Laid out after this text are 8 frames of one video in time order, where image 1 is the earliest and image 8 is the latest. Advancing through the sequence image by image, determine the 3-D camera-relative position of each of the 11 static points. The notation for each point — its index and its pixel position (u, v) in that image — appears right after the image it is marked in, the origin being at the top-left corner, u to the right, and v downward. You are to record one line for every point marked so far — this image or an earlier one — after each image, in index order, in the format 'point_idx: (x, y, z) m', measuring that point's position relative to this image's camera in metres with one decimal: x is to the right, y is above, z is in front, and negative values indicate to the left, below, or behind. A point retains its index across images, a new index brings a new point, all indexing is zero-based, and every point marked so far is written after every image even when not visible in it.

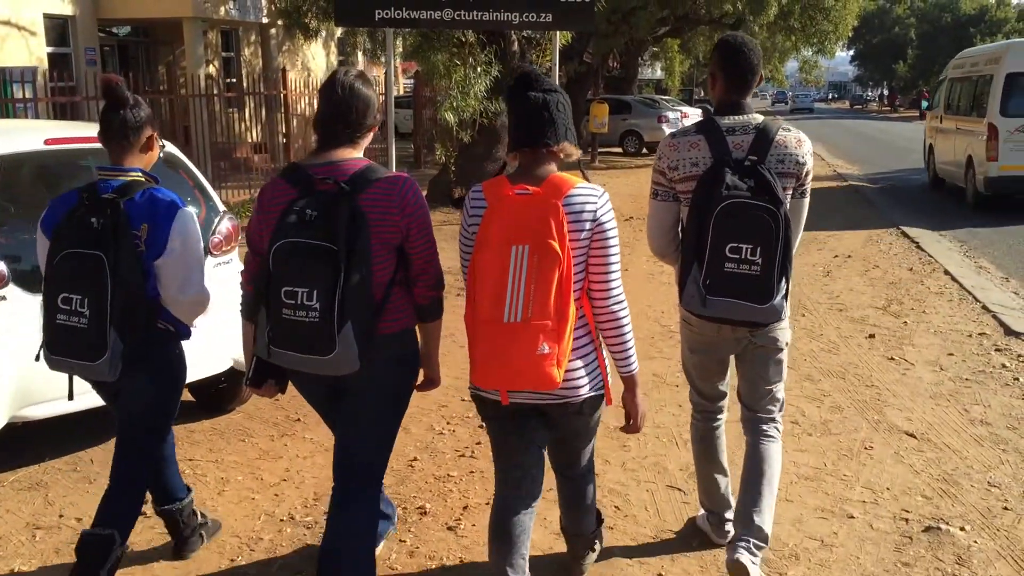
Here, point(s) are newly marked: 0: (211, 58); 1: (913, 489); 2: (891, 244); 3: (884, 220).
0: (-5.7, +4.4, +18.3) m
1: (+1.7, -0.9, +4.0) m
2: (+4.0, +0.4, +10.1) m
3: (+4.7, +0.9, +12.1) m
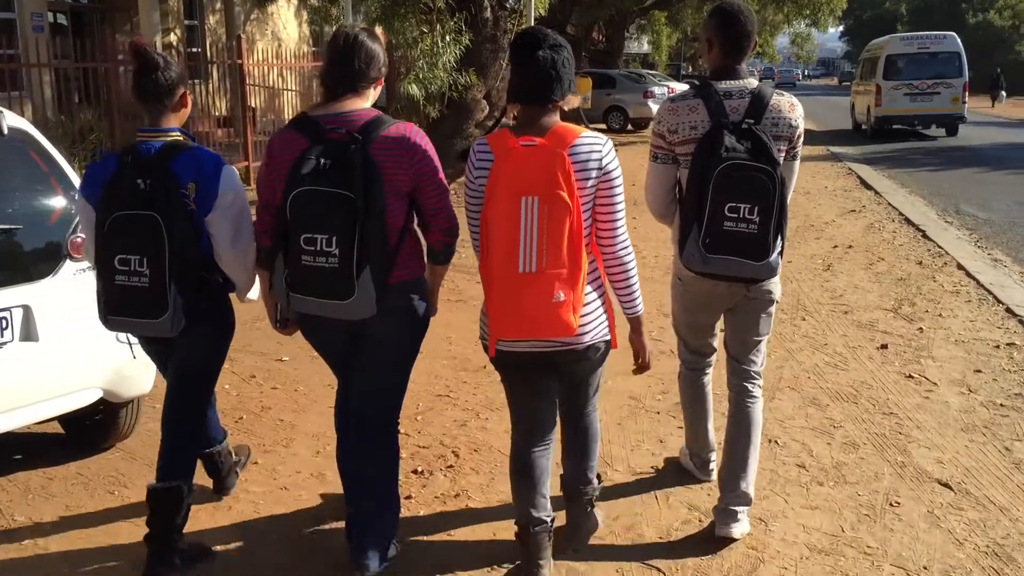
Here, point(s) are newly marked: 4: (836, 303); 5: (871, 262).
0: (-6.1, +4.7, +17.2) m
1: (+1.5, -0.9, +3.1) m
2: (+3.7, +0.5, +9.2) m
3: (+4.4, +1.0, +11.2) m
4: (+2.3, -0.1, +6.7) m
5: (+3.0, +0.2, +8.0) m
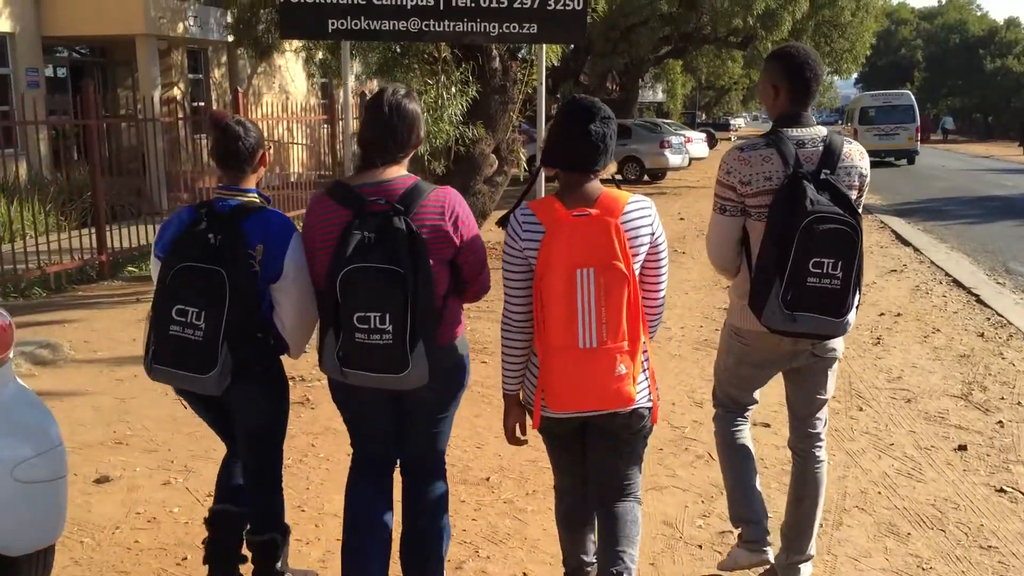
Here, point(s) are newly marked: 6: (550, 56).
0: (-5.9, +3.6, +16.7) m
1: (+1.5, -1.3, +2.2) m
2: (+3.8, -0.1, +8.4) m
3: (+4.5, +0.3, +10.3) m
4: (+2.3, -0.6, +5.8) m
5: (+3.1, -0.3, +7.1) m
6: (+0.4, +2.6, +10.5) m
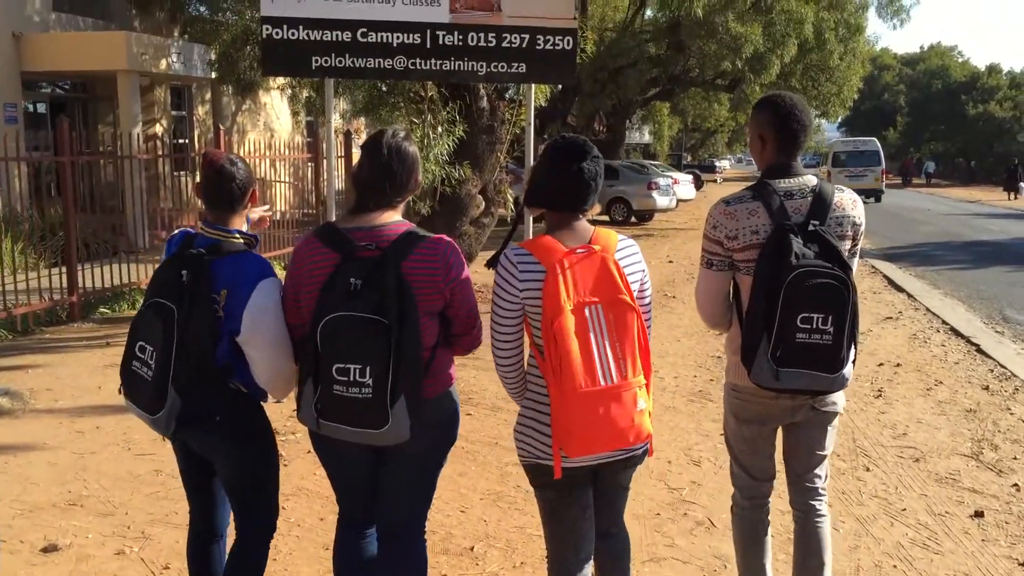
0: (-6.1, +2.9, +16.4) m
1: (+1.4, -1.4, +1.9) m
2: (+3.7, -0.5, +8.1) m
3: (+4.4, -0.2, +10.1) m
4: (+2.2, -0.9, +5.5) m
5: (+3.0, -0.7, +6.8) m
6: (+0.3, +2.1, +10.3) m
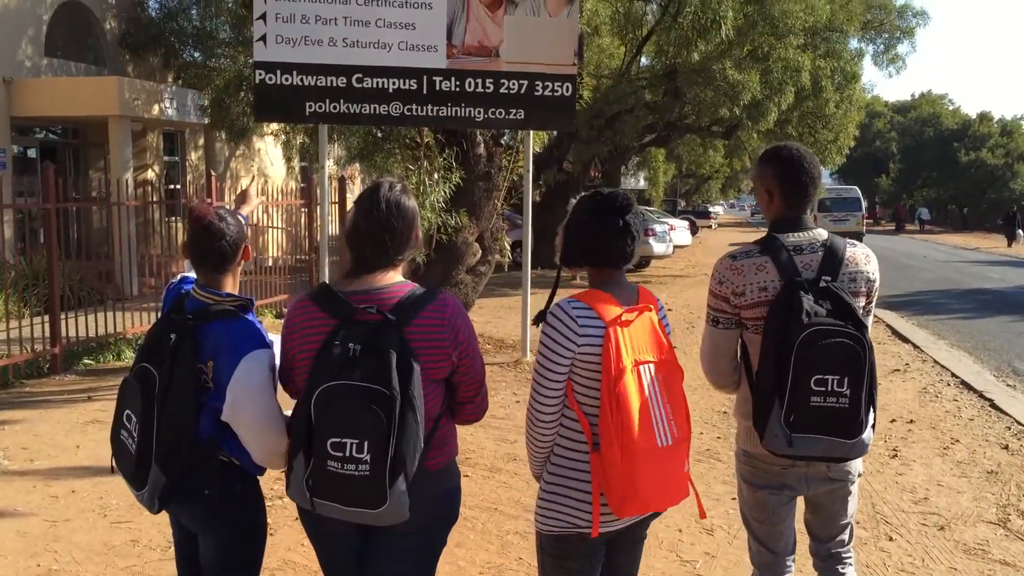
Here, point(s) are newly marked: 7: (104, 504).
0: (-6.2, +2.1, +16.2) m
1: (+1.5, -1.6, +1.6) m
2: (+3.7, -1.0, +7.8) m
3: (+4.3, -0.8, +9.9) m
4: (+2.2, -1.2, +5.2) m
5: (+3.0, -1.1, +6.5) m
6: (+0.3, +1.6, +10.2) m
7: (-2.2, -1.2, +5.2) m
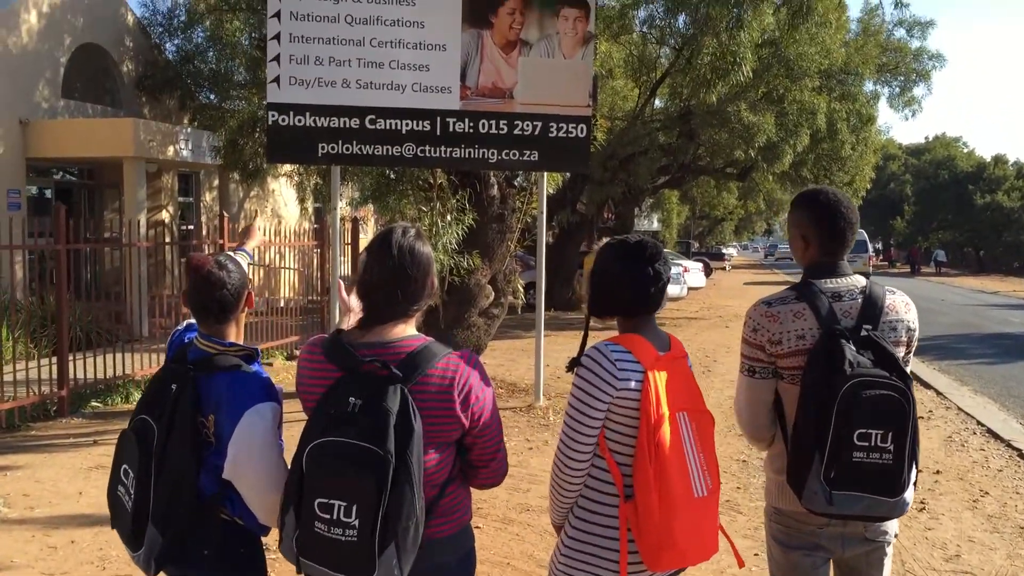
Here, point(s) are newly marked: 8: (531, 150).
0: (-6.0, +1.4, +16.2) m
1: (+1.5, -1.6, +1.4) m
2: (+3.8, -1.3, +7.6) m
3: (+4.5, -1.2, +9.6) m
4: (+2.3, -1.5, +5.0) m
5: (+3.1, -1.4, +6.3) m
6: (+0.4, +1.1, +10.1) m
7: (-2.2, -1.4, +5.0) m
8: (+0.2, +1.0, +7.3) m
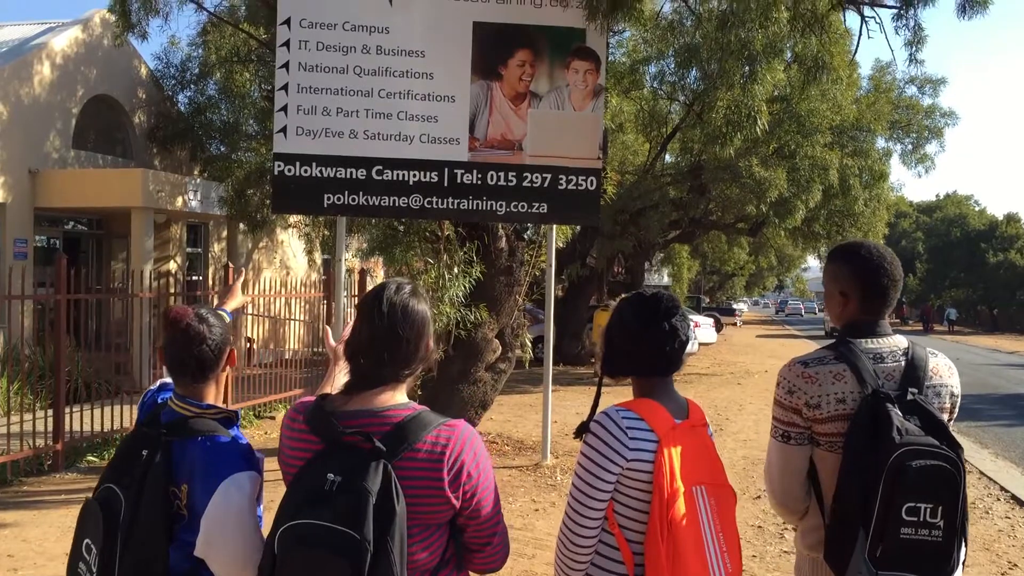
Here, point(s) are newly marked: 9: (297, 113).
0: (-5.8, +0.6, +16.2) m
1: (+1.5, -1.7, +1.1) m
2: (+3.8, -1.8, +7.3) m
3: (+4.5, -1.8, +9.3) m
4: (+2.3, -1.8, +4.7) m
5: (+3.1, -1.8, +6.0) m
6: (+0.5, +0.5, +9.9) m
7: (-2.1, -1.7, +4.8) m
8: (+0.2, +0.6, +7.2) m
9: (-1.5, +1.3, +6.8) m
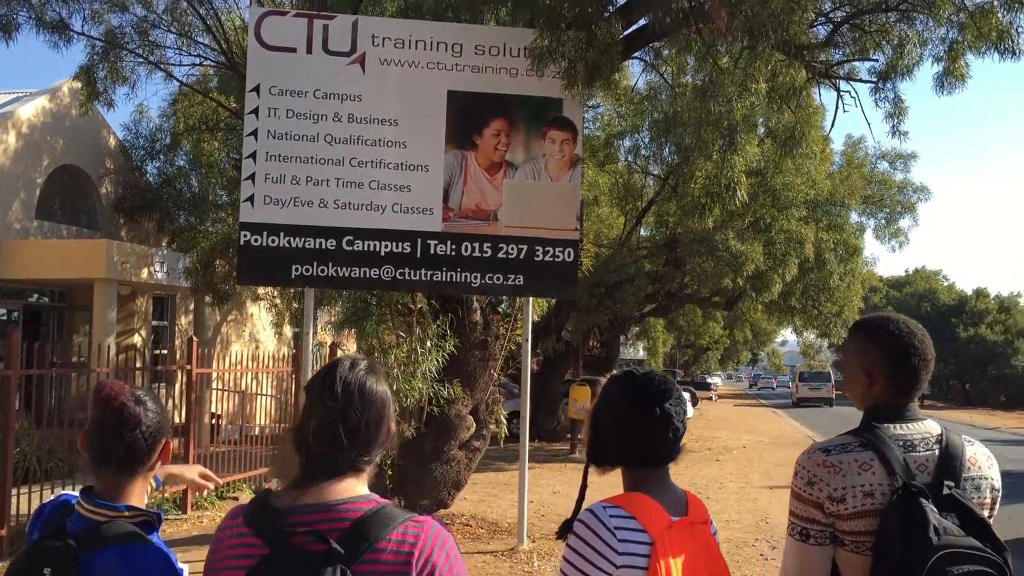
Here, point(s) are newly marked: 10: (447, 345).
0: (-6.2, -0.7, +15.7) m
1: (+1.5, -1.8, +0.7) m
2: (+3.7, -2.3, +6.9) m
3: (+4.3, -2.5, +8.9) m
4: (+2.2, -2.1, +4.3) m
5: (+2.9, -2.2, +5.6) m
6: (+0.2, -0.2, +9.6) m
7: (-2.3, -2.0, +4.3) m
8: (0.0, +0.1, +6.9) m
9: (-1.7, +0.7, +6.5) m
10: (-0.6, -0.5, +8.6) m
